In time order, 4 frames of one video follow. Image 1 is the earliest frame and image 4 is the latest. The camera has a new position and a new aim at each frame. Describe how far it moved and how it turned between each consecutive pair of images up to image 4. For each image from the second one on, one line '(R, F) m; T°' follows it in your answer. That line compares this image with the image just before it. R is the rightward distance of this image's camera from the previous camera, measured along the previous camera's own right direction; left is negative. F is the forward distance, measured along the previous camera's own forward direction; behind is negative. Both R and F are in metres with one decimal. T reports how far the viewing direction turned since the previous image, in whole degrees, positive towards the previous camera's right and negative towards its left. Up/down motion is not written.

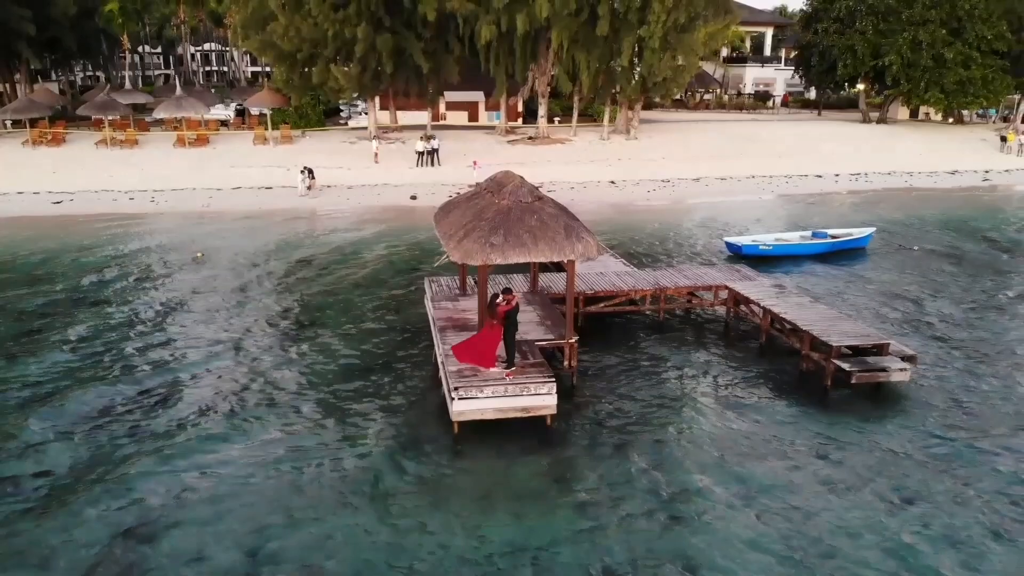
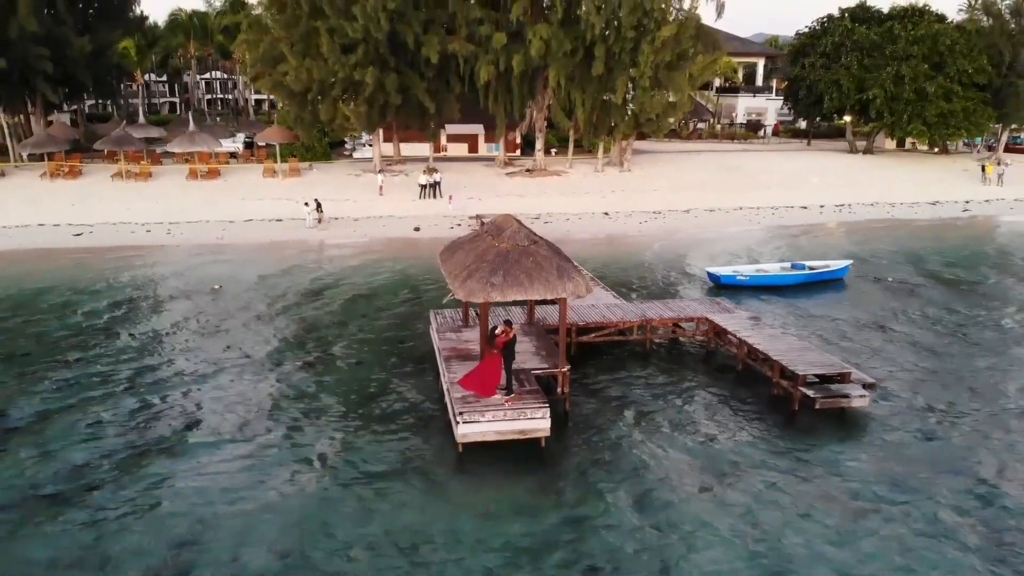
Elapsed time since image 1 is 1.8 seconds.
(0.0, -1.3) m; 0°
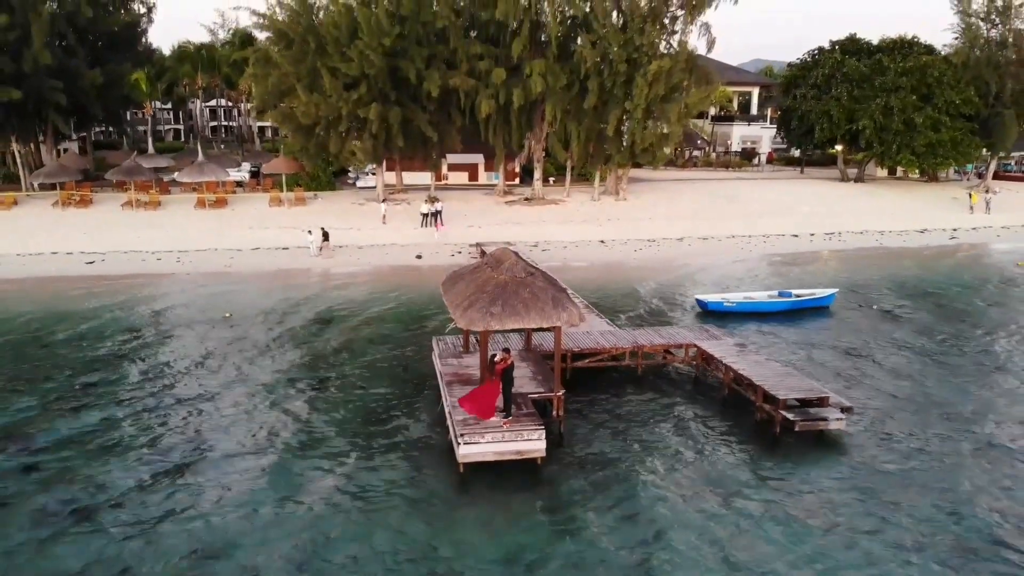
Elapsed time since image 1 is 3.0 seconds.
(0.0, -0.9) m; 0°
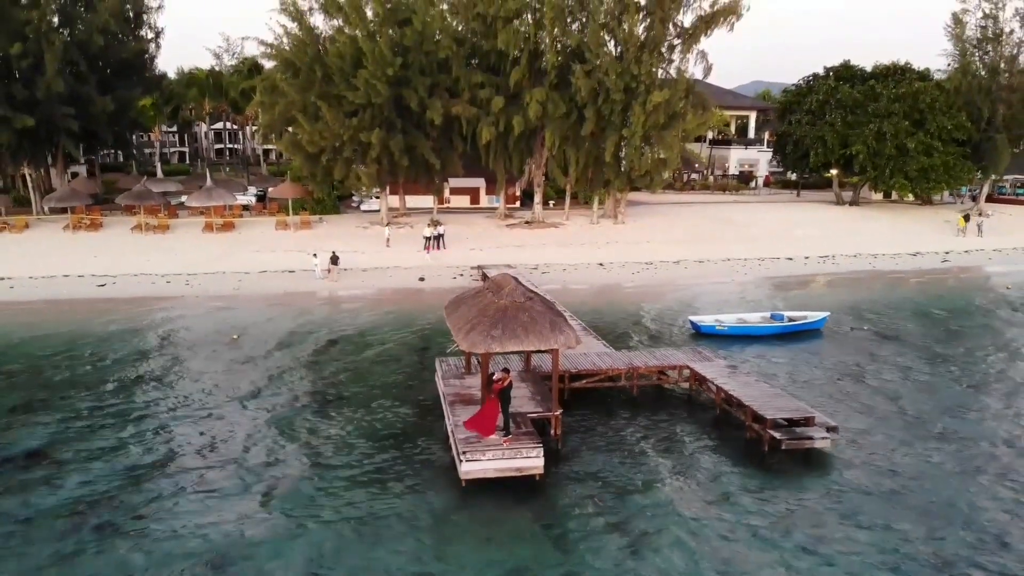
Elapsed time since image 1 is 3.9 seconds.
(0.0, -0.7) m; 0°
